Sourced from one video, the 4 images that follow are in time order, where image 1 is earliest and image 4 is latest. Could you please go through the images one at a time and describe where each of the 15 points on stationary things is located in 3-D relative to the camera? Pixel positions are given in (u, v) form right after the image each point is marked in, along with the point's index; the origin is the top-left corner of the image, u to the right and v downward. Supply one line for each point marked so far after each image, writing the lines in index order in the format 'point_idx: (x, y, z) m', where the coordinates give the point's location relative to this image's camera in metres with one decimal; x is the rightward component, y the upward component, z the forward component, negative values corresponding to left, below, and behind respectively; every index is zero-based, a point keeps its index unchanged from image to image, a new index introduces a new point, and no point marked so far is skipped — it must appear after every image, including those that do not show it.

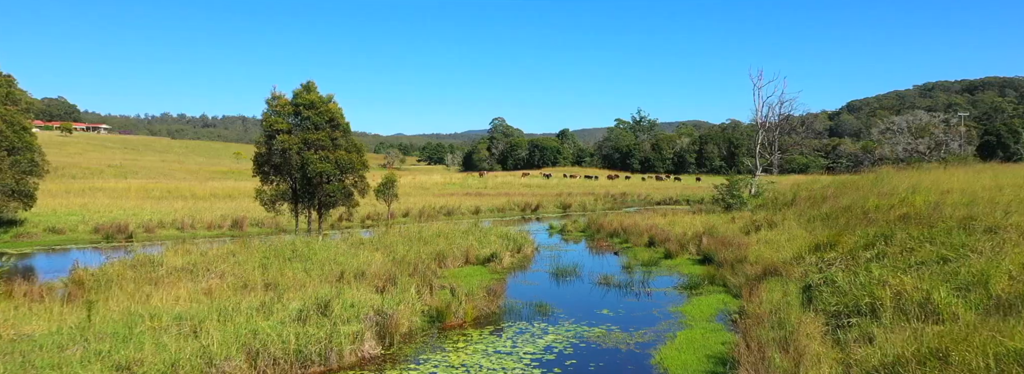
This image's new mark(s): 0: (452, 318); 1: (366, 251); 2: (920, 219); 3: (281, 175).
0: (-1.1, -2.4, +11.0) m
1: (-3.9, -1.7, +16.3) m
2: (+9.0, -0.7, +13.5) m
3: (-6.3, +0.3, +16.9) m
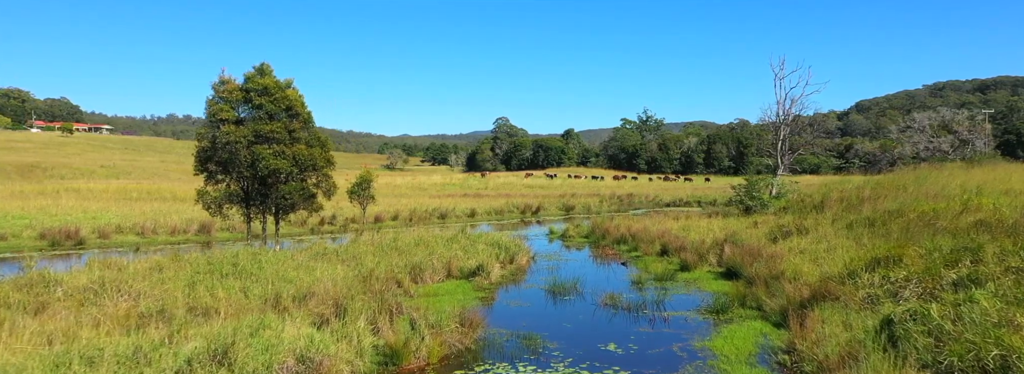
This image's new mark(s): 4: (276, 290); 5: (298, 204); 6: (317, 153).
0: (-1.4, -2.4, +8.4) m
1: (-4.2, -1.8, +13.7) m
2: (+8.8, -0.7, +10.8) m
3: (-6.6, +0.3, +14.3) m
4: (-4.3, -1.9, +11.0) m
5: (-5.3, -0.4, +15.0) m
6: (-4.8, +0.8, +15.0) m
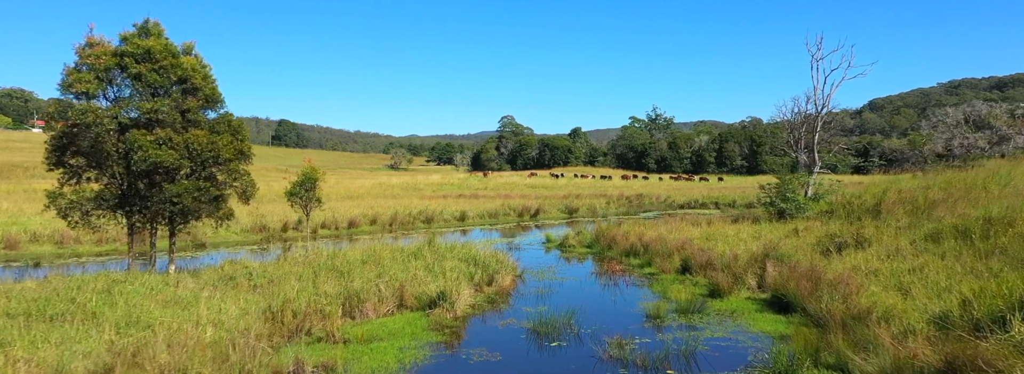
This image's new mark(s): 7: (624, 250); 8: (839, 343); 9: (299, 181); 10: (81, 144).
0: (-2.0, -2.4, +4.6) m
1: (-4.7, -1.8, +9.9) m
2: (+8.2, -0.7, +6.8) m
3: (-7.1, +0.3, +10.5) m
4: (-4.8, -1.9, +7.2) m
5: (-5.7, -0.4, +11.2) m
6: (-5.3, +0.8, +11.2) m
7: (+3.3, -1.9, +18.2) m
8: (+4.3, -2.1, +8.0) m
9: (-5.2, +0.1, +15.0) m
10: (-7.1, +0.7, +10.2) m
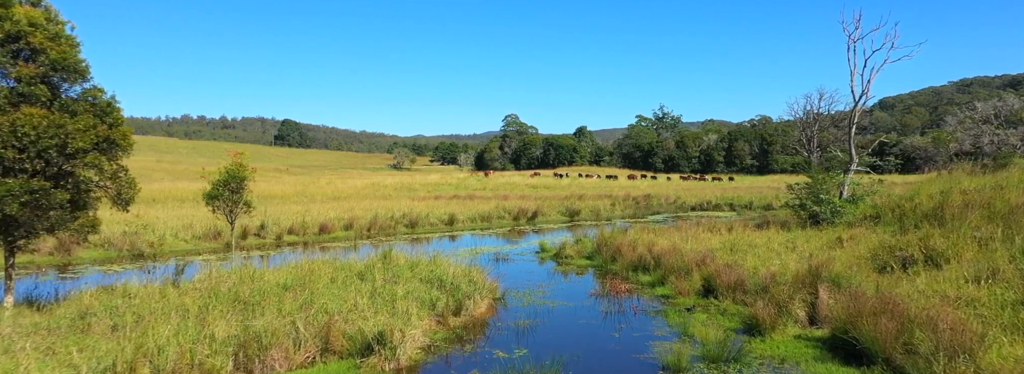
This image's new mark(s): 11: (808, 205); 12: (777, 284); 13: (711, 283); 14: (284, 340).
0: (-2.5, -2.4, +1.5) m
1: (-5.2, -1.8, +6.9) m
2: (+7.7, -0.7, +3.7) m
3: (-7.6, +0.3, +7.5) m
4: (-5.3, -1.9, +4.2) m
5: (-6.2, -0.4, +8.1) m
6: (-5.7, +0.8, +8.2) m
7: (+2.9, -1.9, +15.0) m
8: (+3.8, -2.1, +4.9) m
9: (-5.6, +0.1, +12.0) m
10: (-7.6, +0.7, +7.2) m
11: (+9.1, -0.5, +18.8) m
12: (+4.7, -1.7, +10.7) m
13: (+3.9, -1.9, +11.9) m
14: (-3.0, -2.0, +7.9) m
